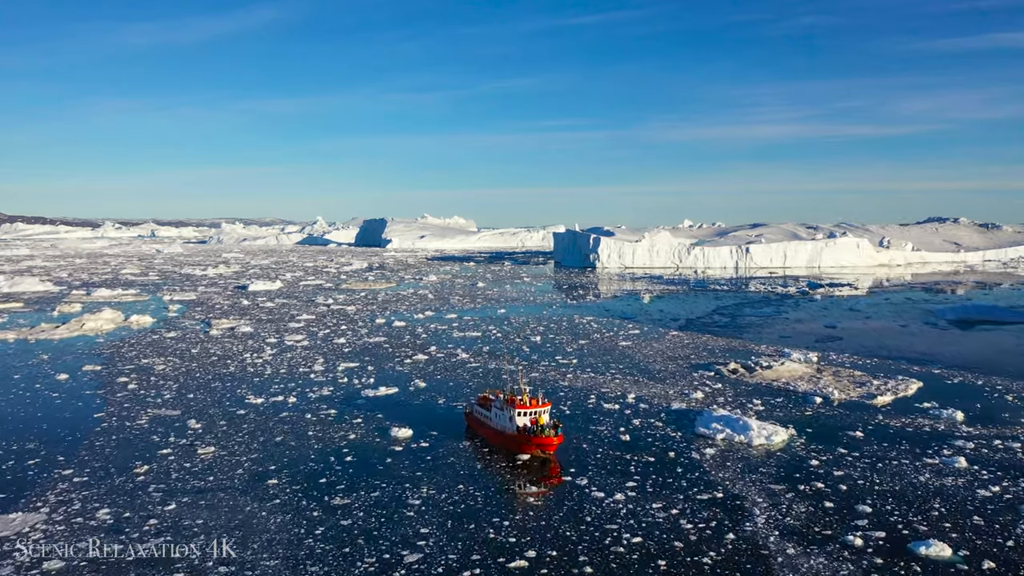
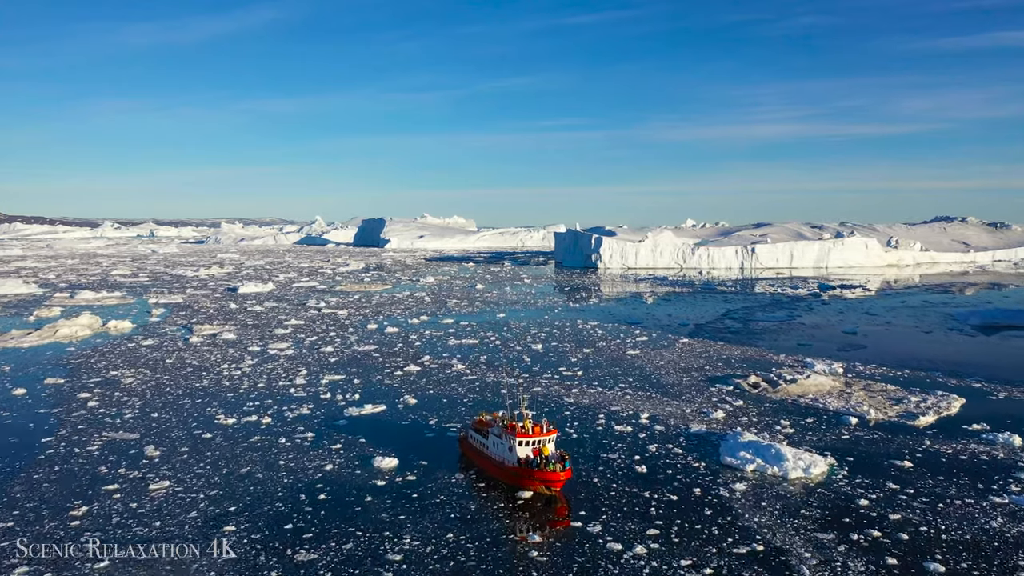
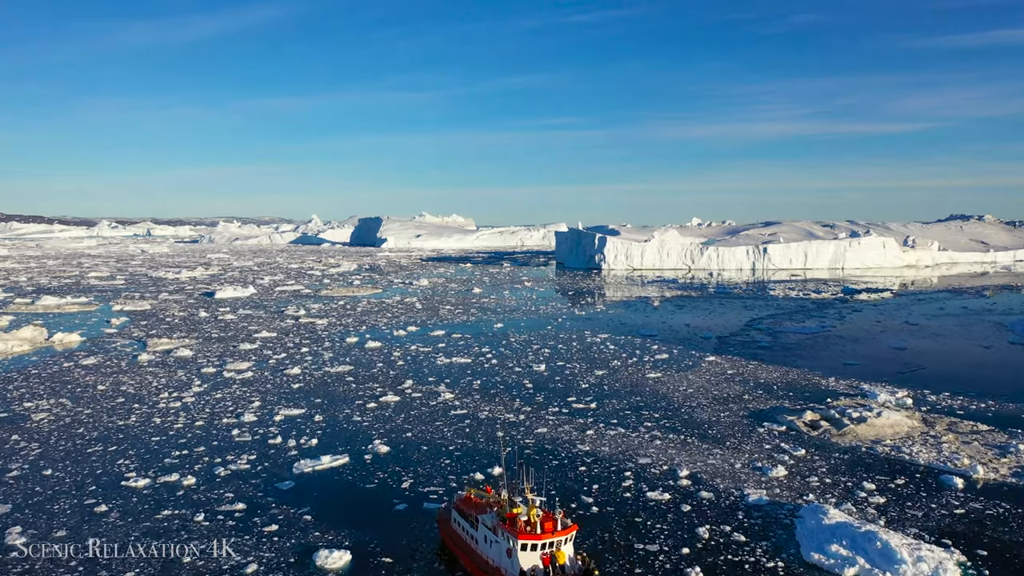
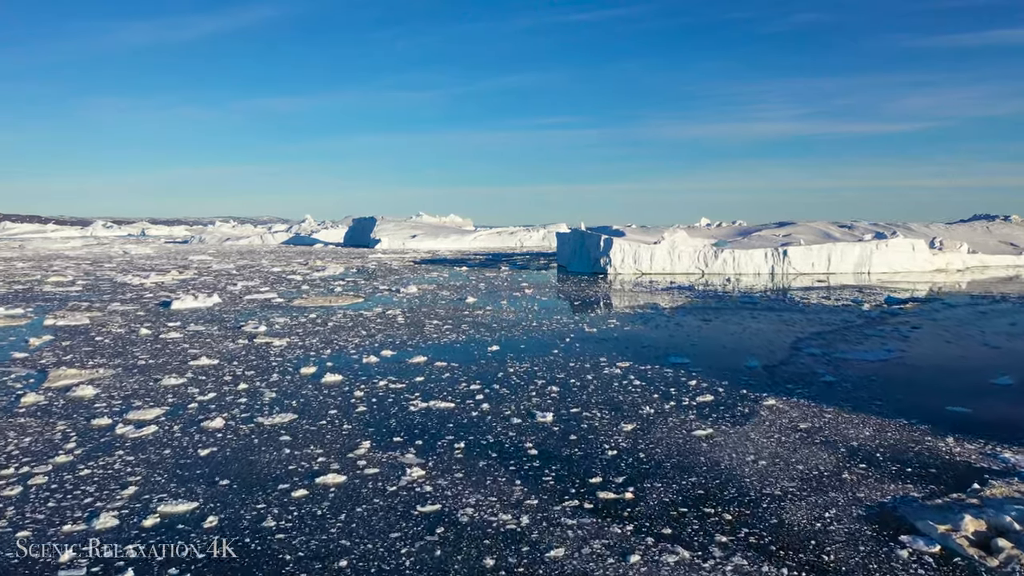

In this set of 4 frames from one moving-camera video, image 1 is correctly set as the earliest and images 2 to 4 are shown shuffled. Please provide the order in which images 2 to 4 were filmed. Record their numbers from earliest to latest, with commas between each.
2, 3, 4
